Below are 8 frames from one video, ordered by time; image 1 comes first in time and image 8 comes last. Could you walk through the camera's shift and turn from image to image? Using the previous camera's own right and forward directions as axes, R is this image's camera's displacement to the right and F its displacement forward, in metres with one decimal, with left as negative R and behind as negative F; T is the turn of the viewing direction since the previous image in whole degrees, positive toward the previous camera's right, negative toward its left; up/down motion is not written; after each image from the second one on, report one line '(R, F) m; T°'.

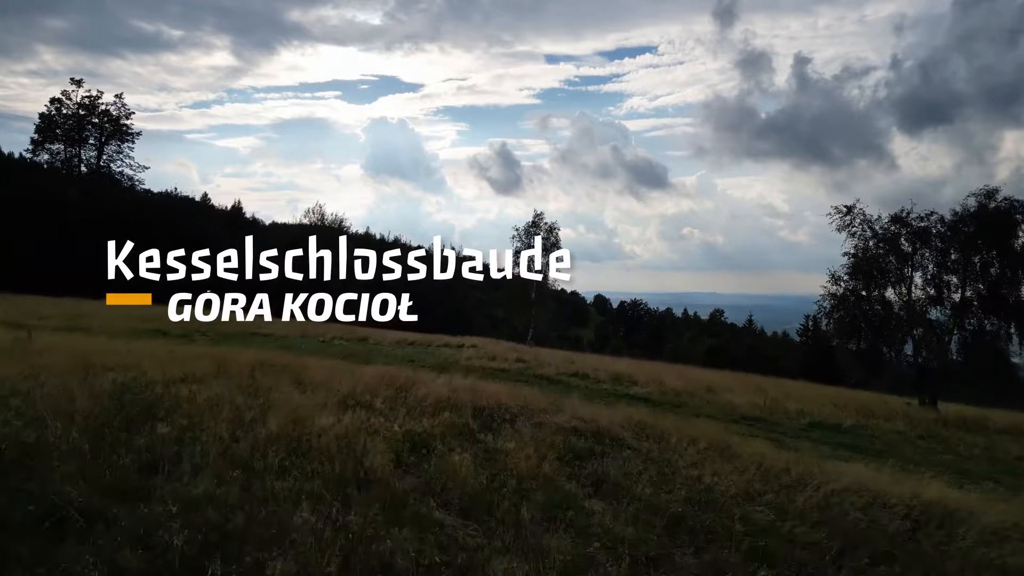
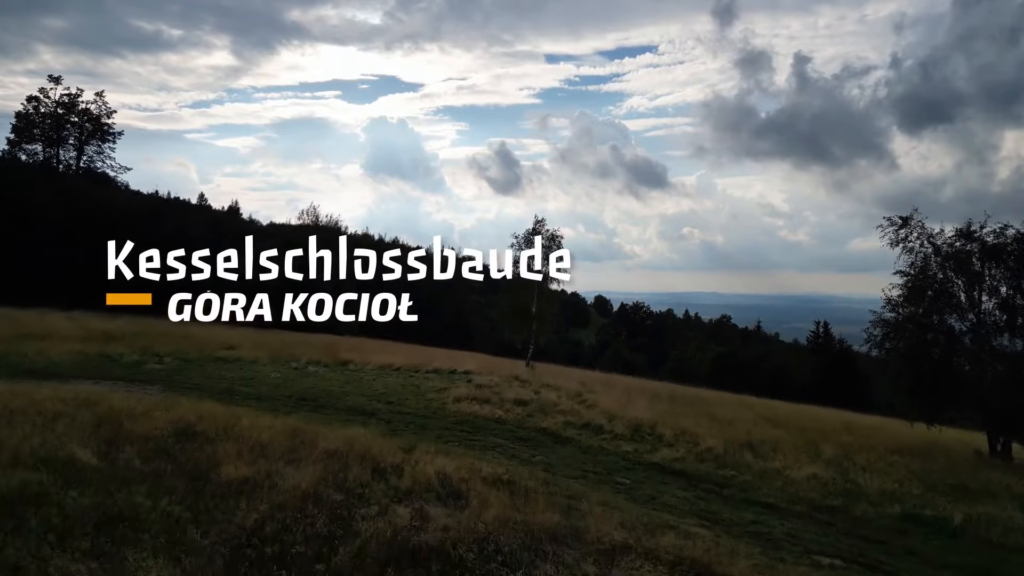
(0.0, +2.1) m; 0°
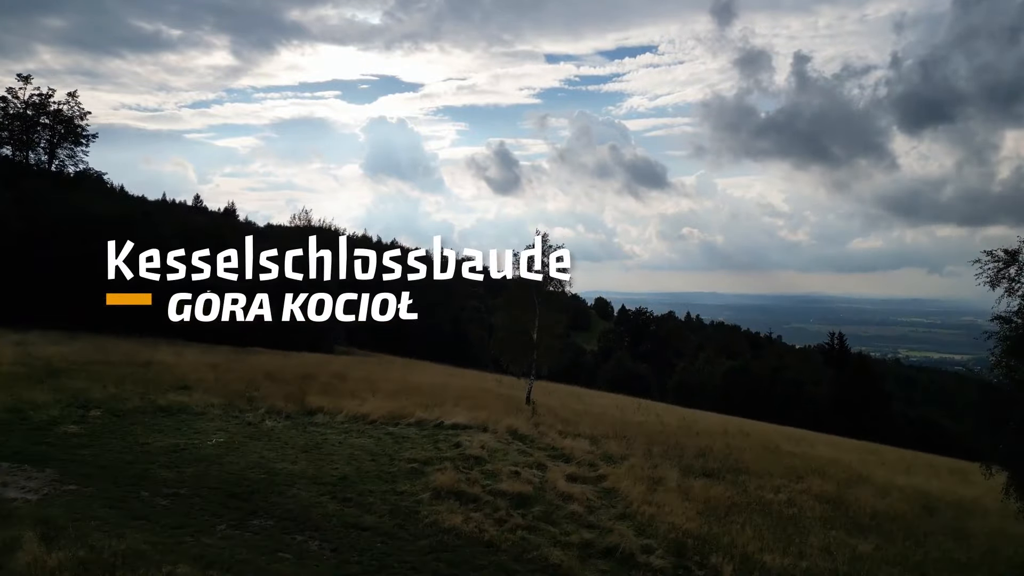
(0.0, +2.6) m; 0°
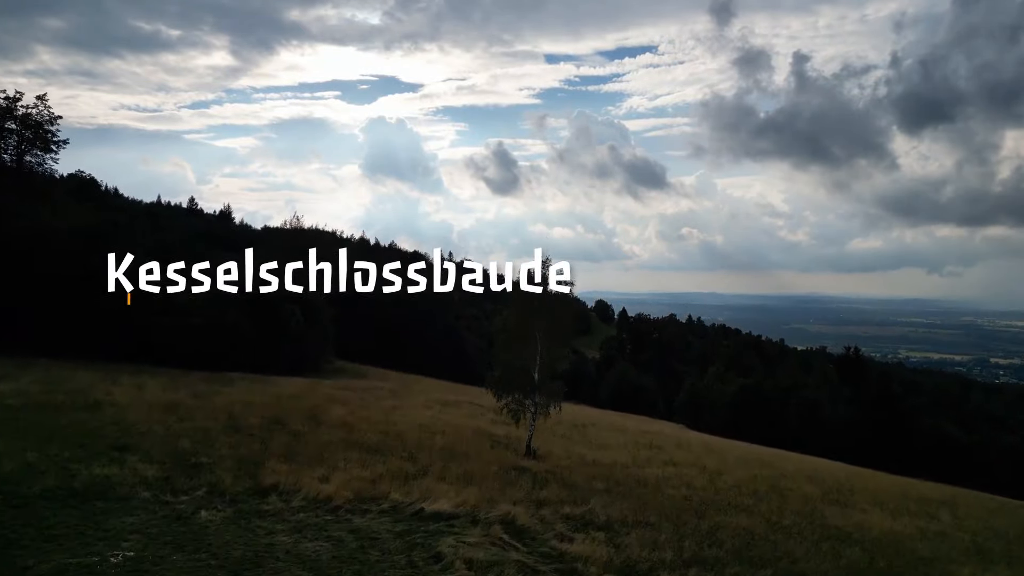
(0.0, +2.6) m; 0°
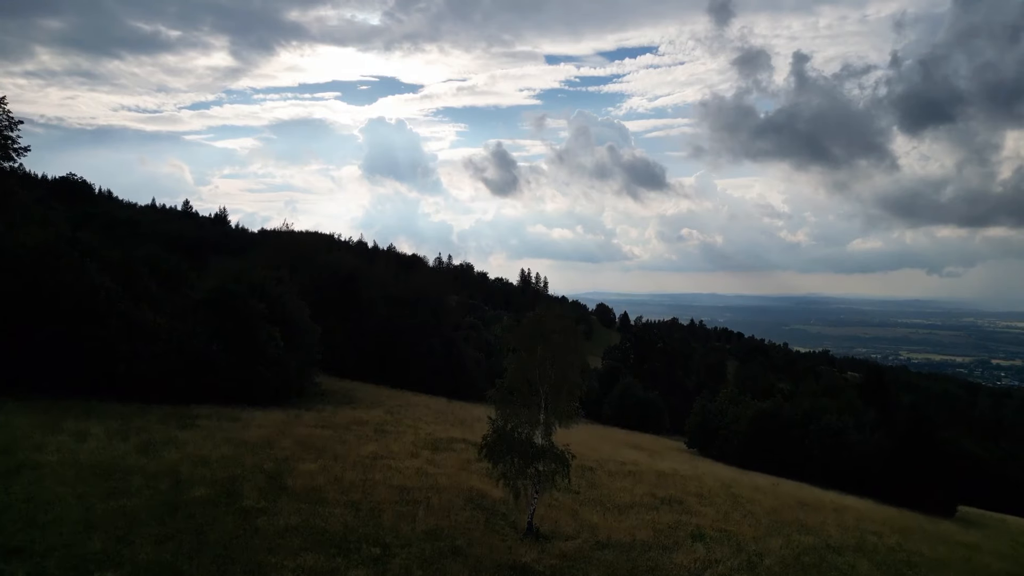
(0.0, +3.1) m; 0°
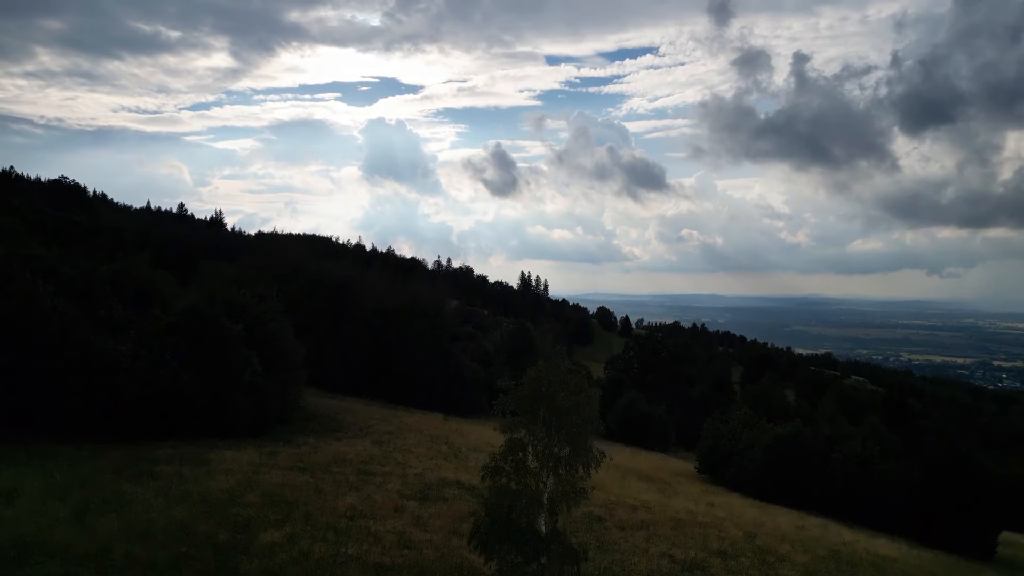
(+0.1, +2.8) m; 0°
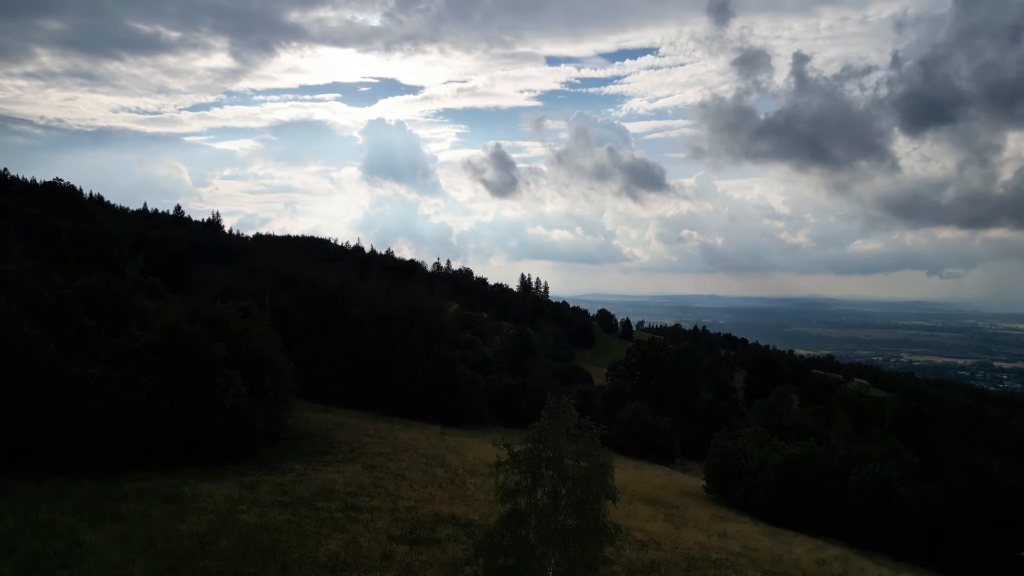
(0.0, +1.8) m; 0°
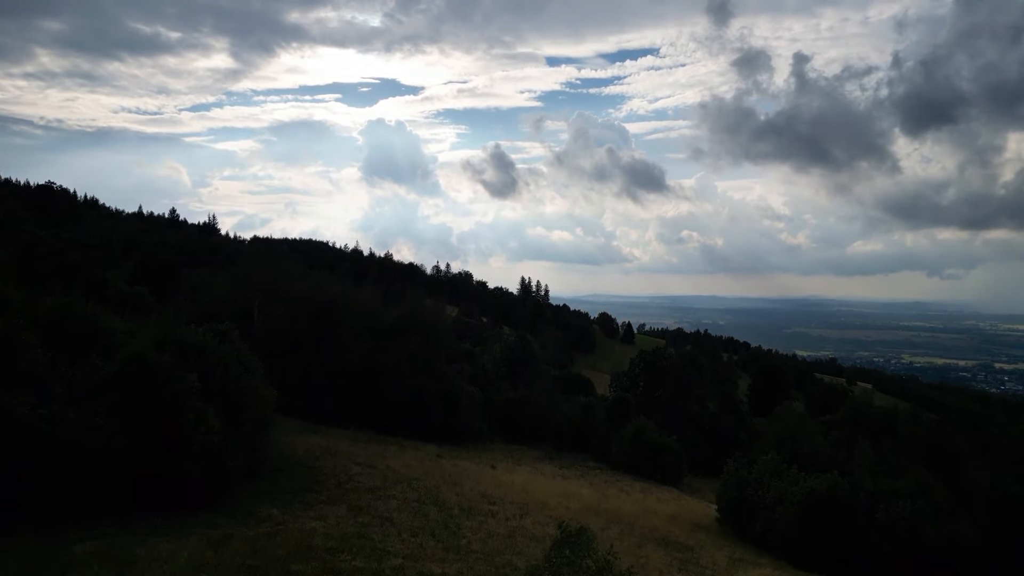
(0.0, +2.6) m; 0°
